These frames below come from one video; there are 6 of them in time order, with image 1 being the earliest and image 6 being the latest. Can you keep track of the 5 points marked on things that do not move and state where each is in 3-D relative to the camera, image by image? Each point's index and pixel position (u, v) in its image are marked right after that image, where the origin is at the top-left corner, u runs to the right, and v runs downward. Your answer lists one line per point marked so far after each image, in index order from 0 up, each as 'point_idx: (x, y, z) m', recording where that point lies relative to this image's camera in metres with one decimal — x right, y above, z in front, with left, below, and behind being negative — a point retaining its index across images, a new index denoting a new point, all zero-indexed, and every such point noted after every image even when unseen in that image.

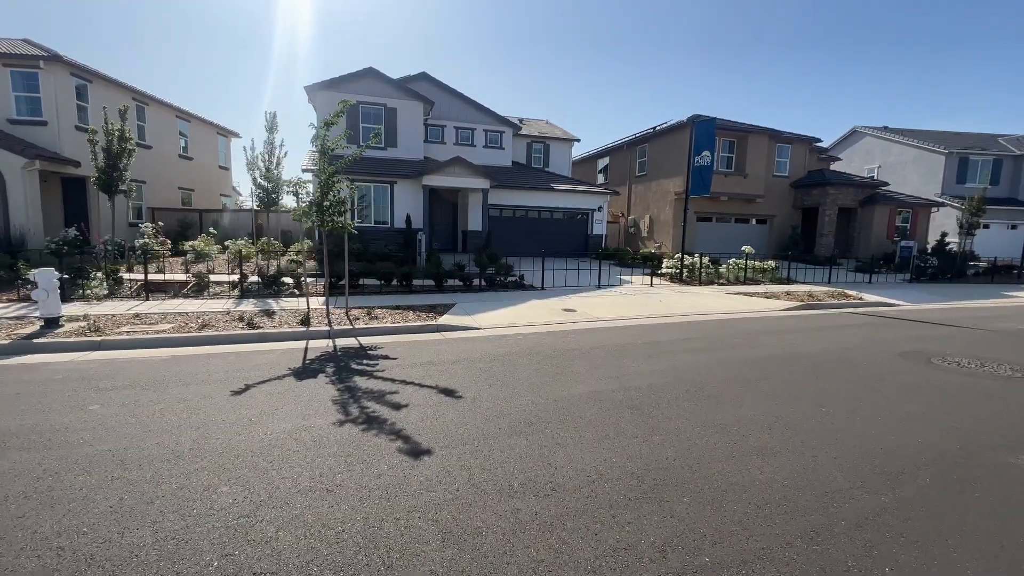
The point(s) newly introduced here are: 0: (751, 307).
0: (+6.8, -0.5, +12.7) m
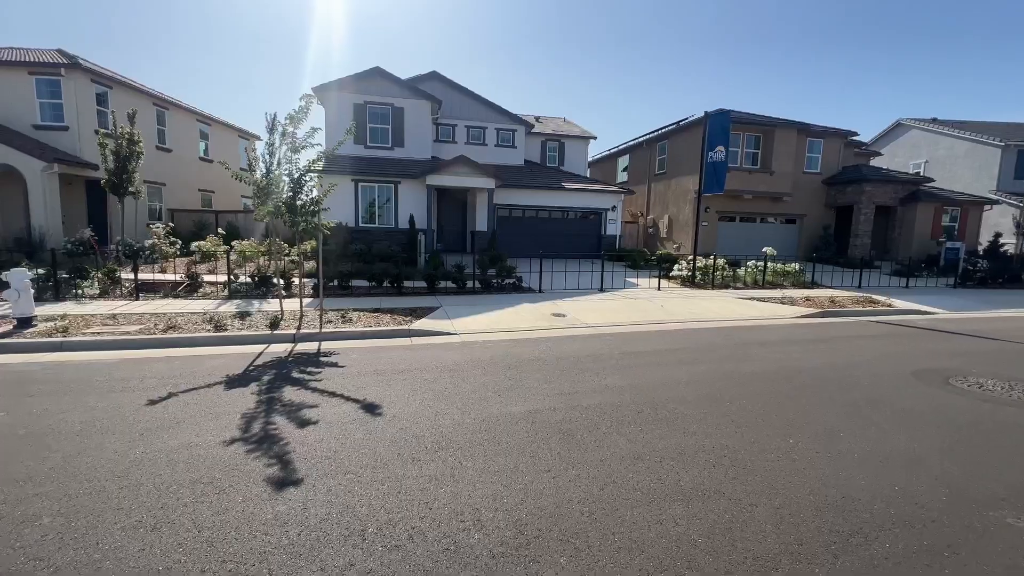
0: (+6.5, -0.7, +11.7) m
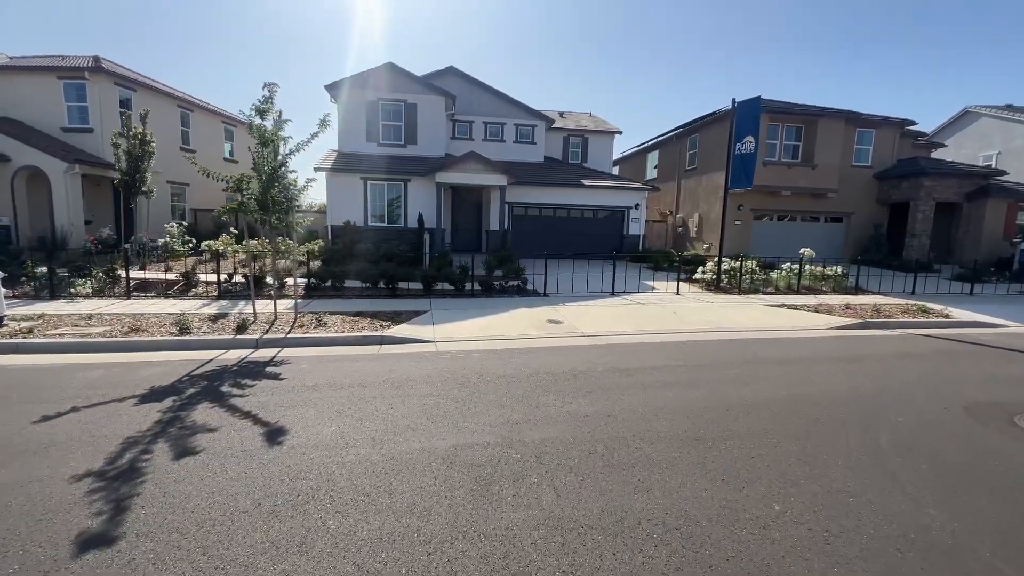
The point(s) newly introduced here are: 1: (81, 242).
0: (+6.4, -0.8, +10.3) m
1: (-15.2, +1.6, +15.7) m
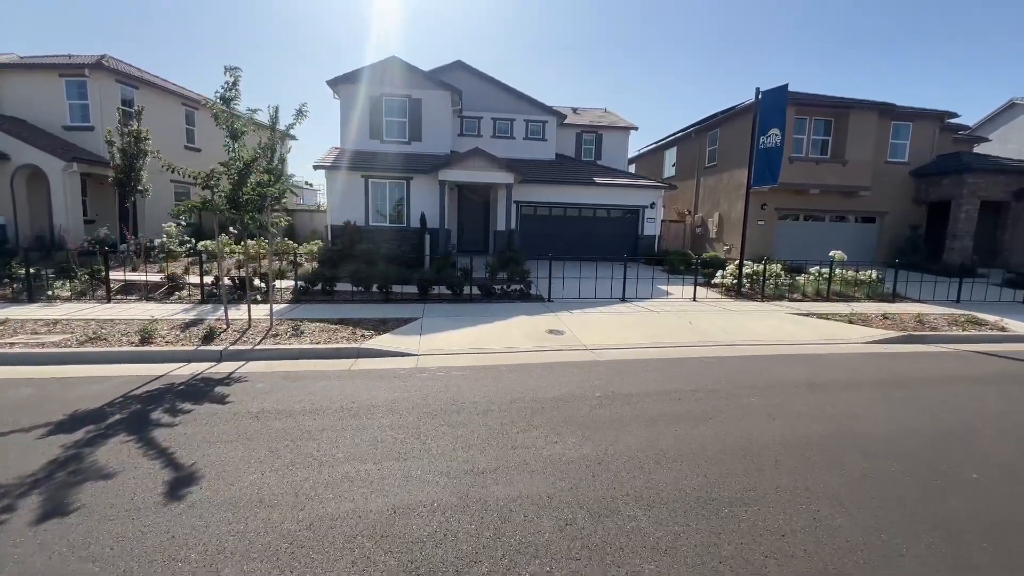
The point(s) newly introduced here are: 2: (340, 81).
0: (+6.4, -1.0, +9.2) m
1: (-15.0, +1.6, +15.4) m
2: (-7.0, +8.5, +18.3) m
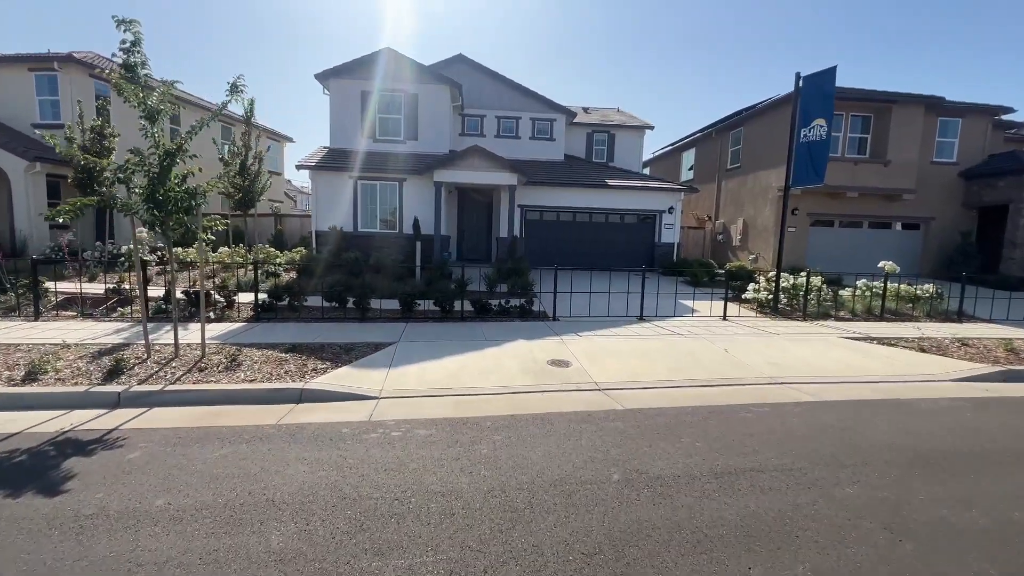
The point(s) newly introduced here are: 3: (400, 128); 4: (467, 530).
0: (+6.3, -1.3, +7.4) m
1: (-14.9, +1.3, +14.1) m
2: (-6.9, +8.0, +16.9) m
3: (-4.4, +6.2, +17.5) m
4: (-0.3, -1.6, +2.9) m
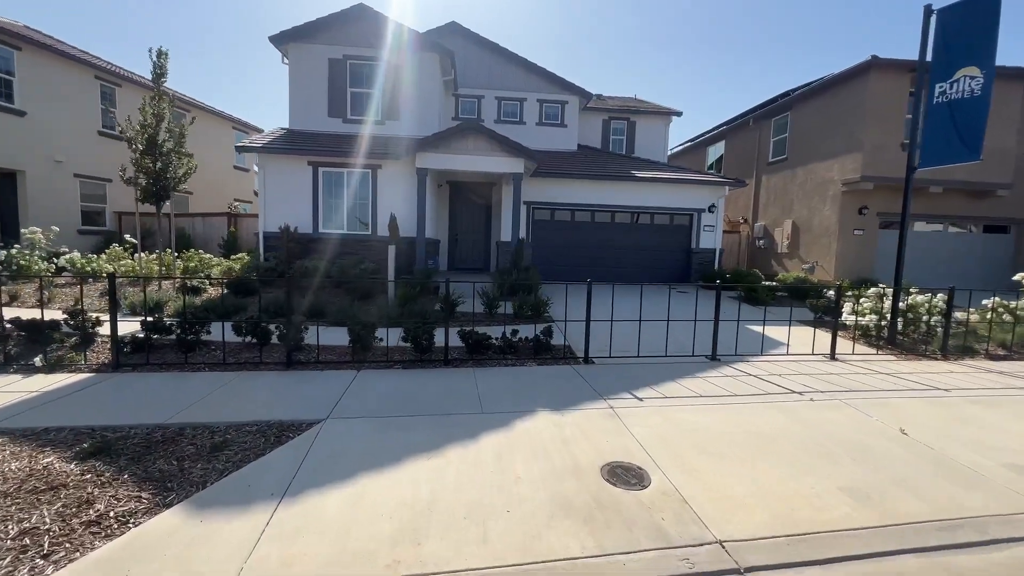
0: (+6.5, -1.7, +4.0) m
1: (-14.8, +0.8, +10.6) m
2: (-6.7, +7.5, +13.5) m
3: (-4.2, +5.7, +14.1) m
4: (-0.1, -1.9, -0.5) m
